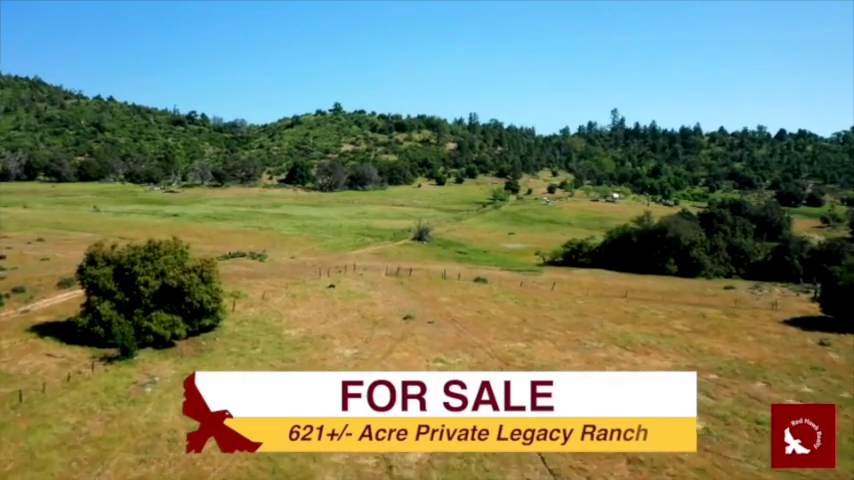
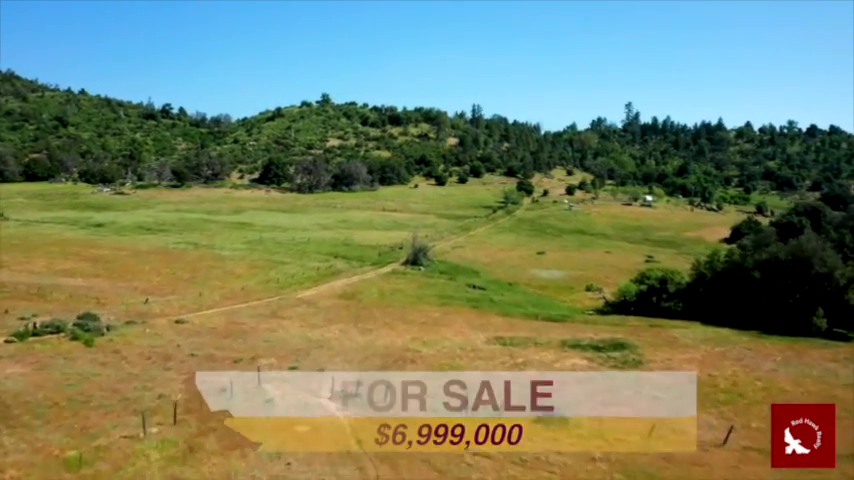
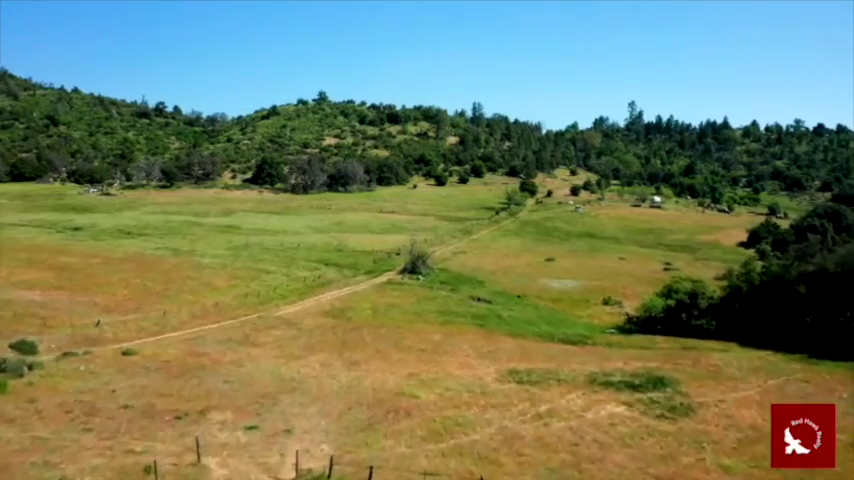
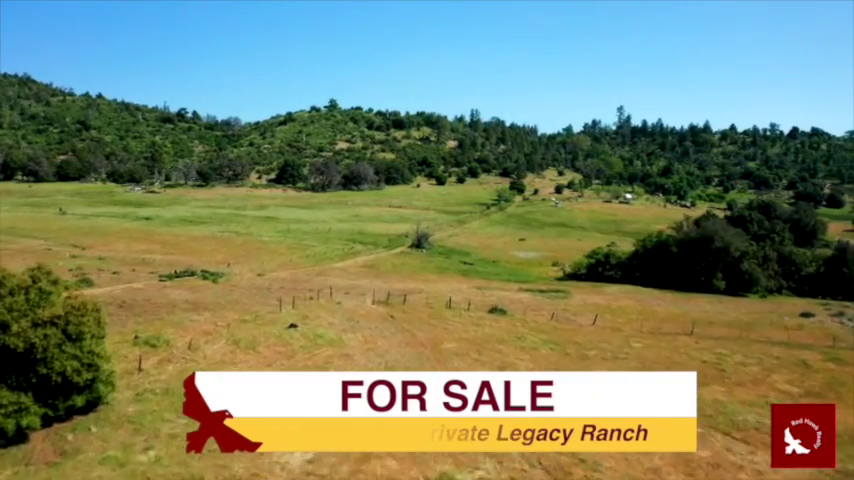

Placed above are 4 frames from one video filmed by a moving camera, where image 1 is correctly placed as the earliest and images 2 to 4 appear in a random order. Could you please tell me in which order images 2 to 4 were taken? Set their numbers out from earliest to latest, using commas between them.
4, 2, 3
